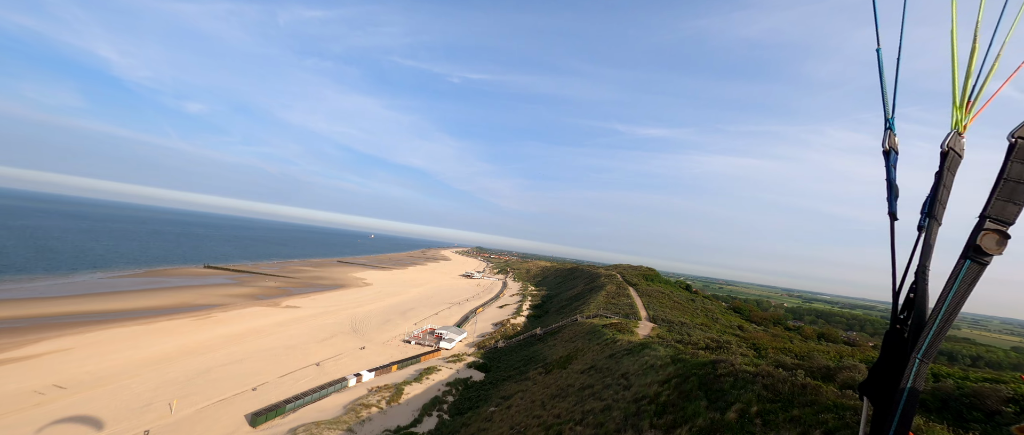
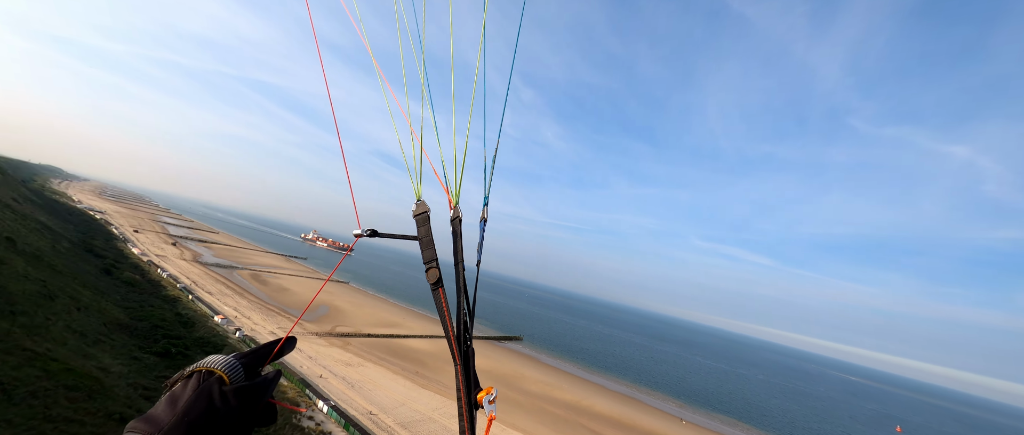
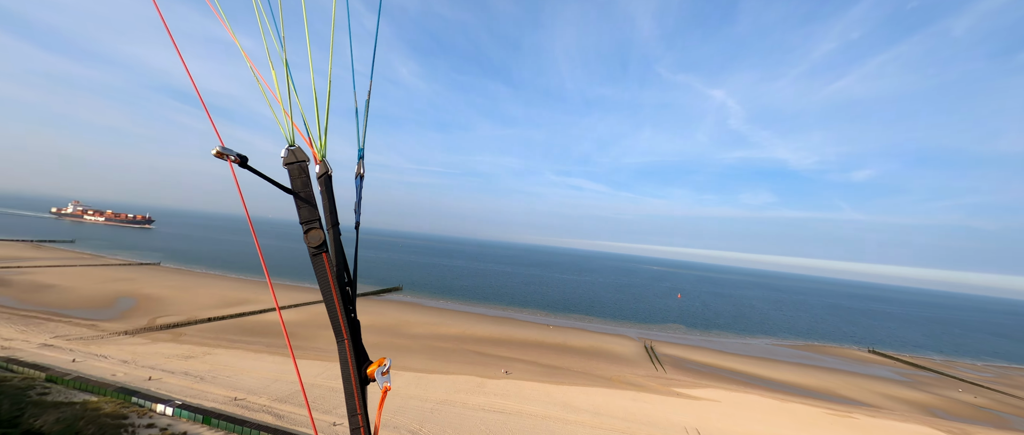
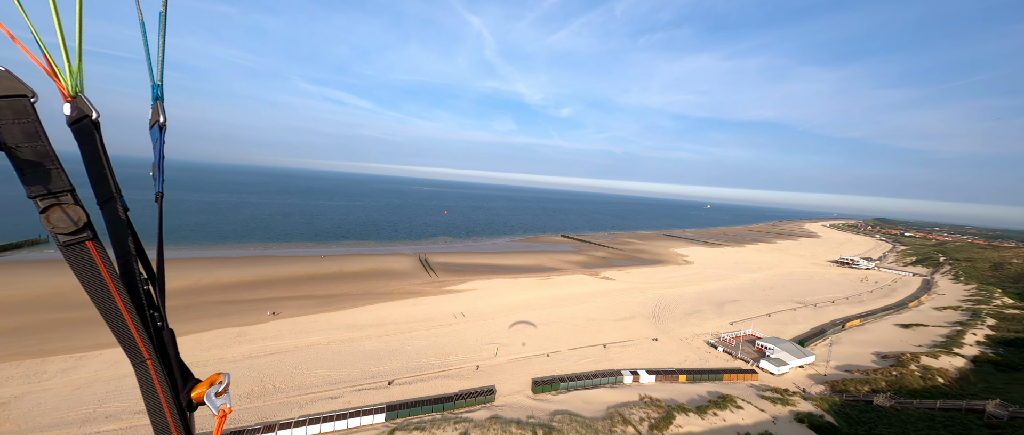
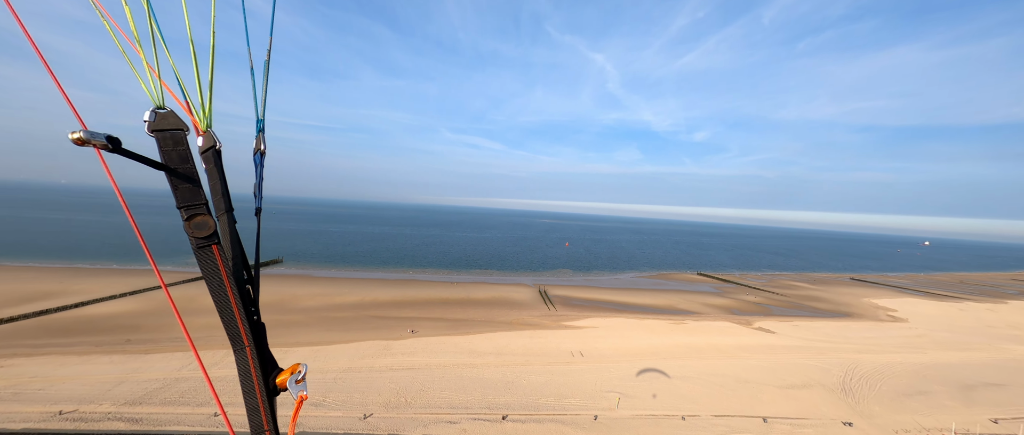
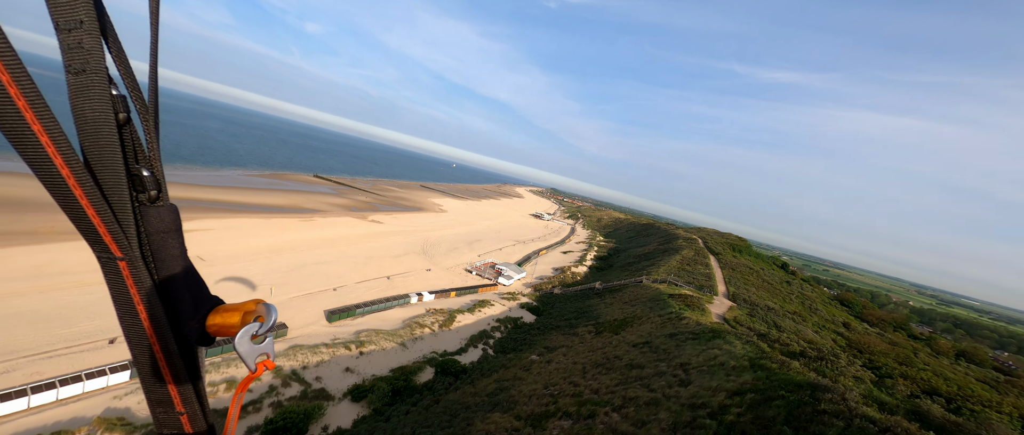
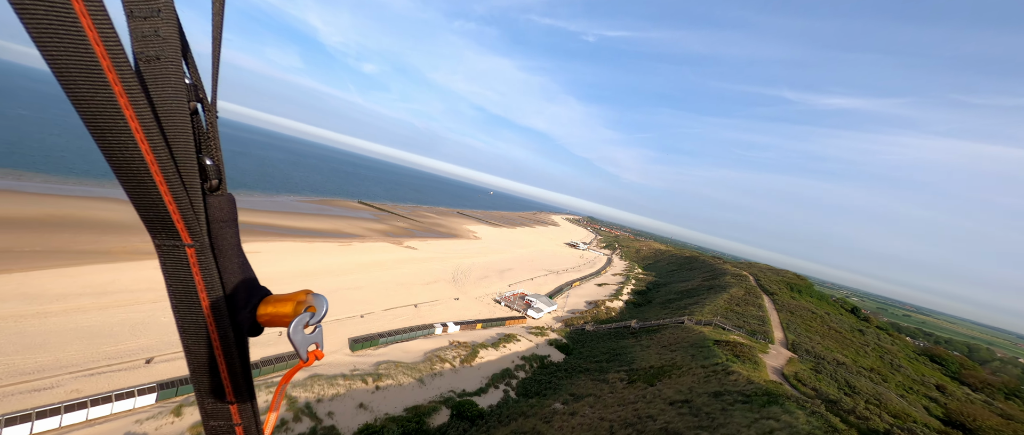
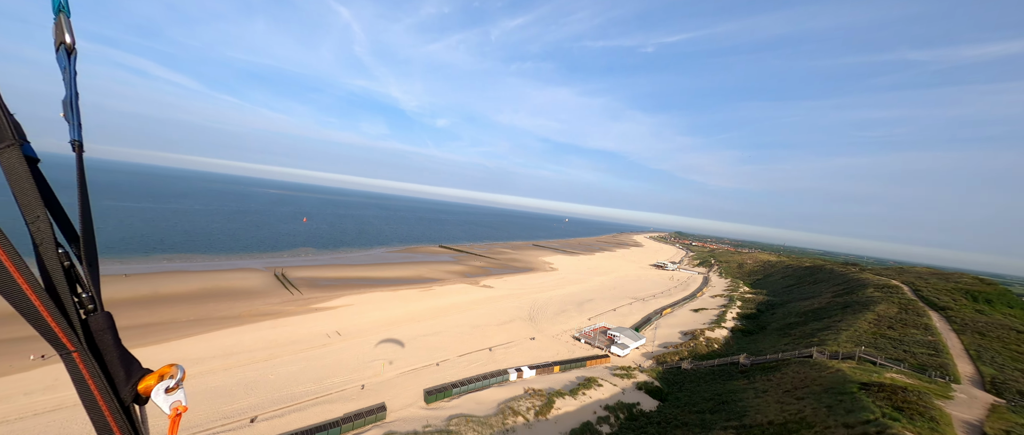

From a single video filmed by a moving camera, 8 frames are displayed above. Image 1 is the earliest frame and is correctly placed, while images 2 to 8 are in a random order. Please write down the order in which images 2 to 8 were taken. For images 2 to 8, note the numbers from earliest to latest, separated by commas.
6, 7, 8, 4, 5, 3, 2
